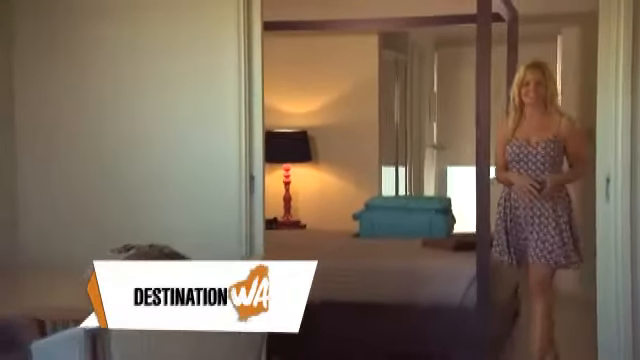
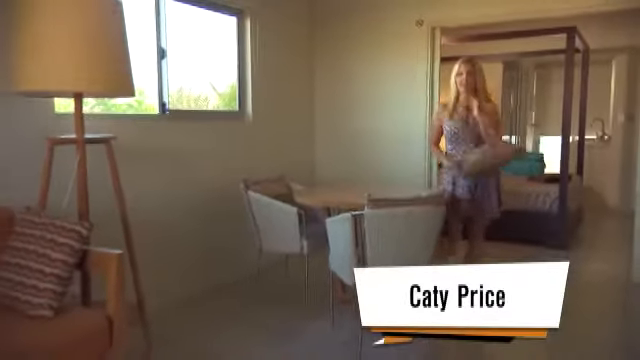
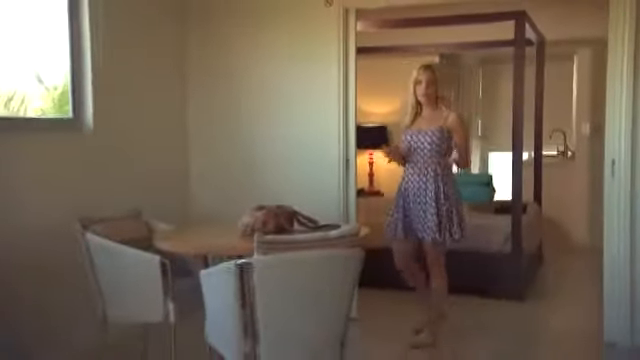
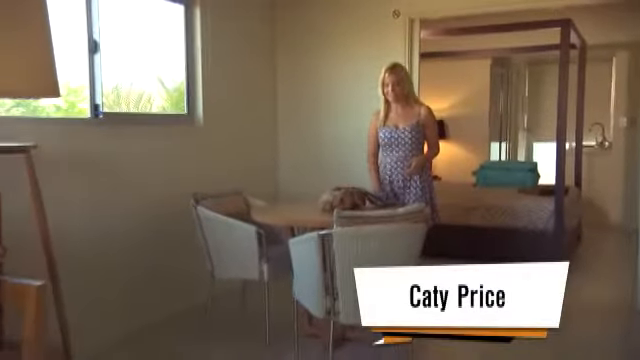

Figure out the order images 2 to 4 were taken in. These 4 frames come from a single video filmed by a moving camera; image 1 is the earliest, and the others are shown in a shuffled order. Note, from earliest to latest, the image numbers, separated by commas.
3, 4, 2
